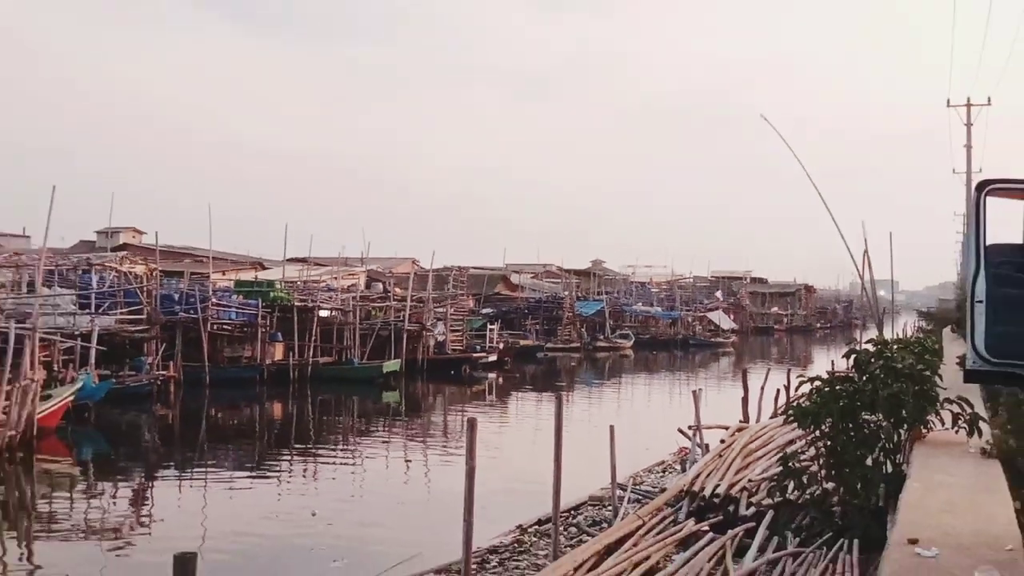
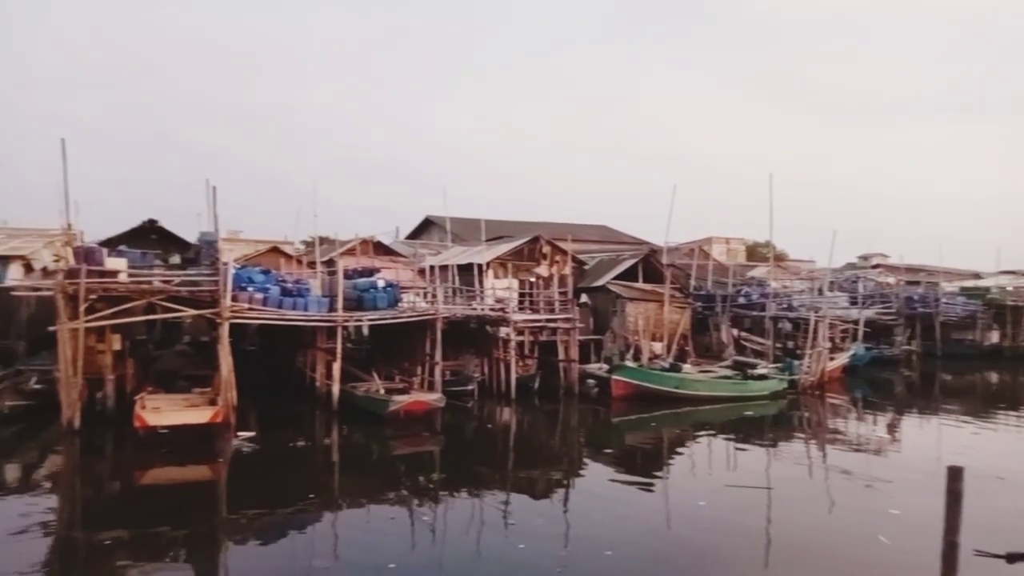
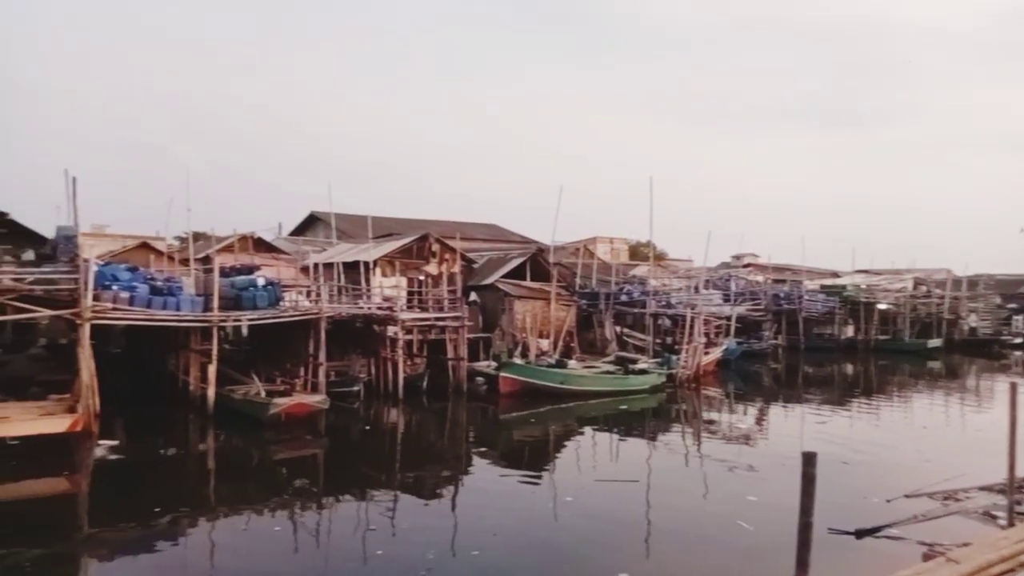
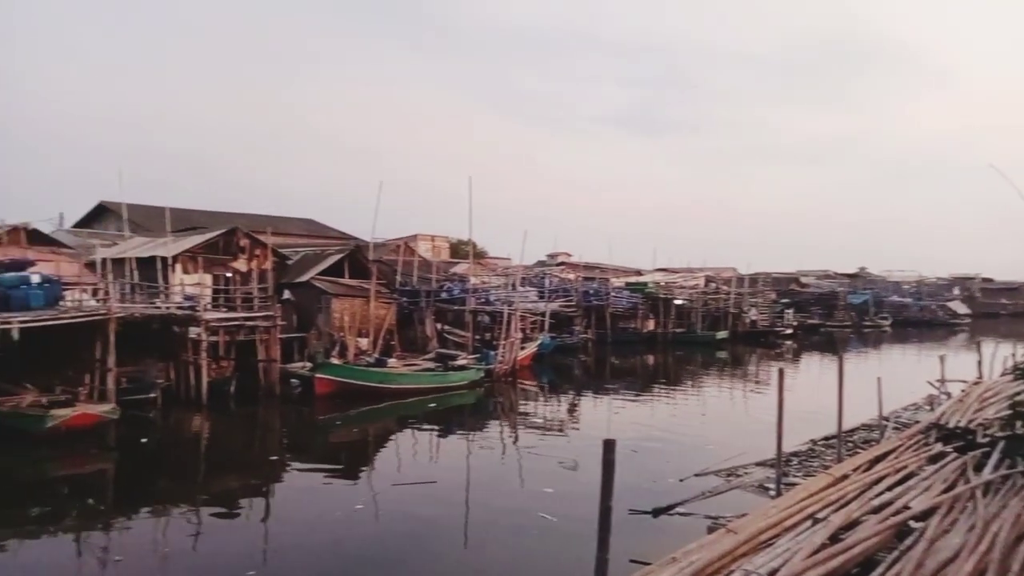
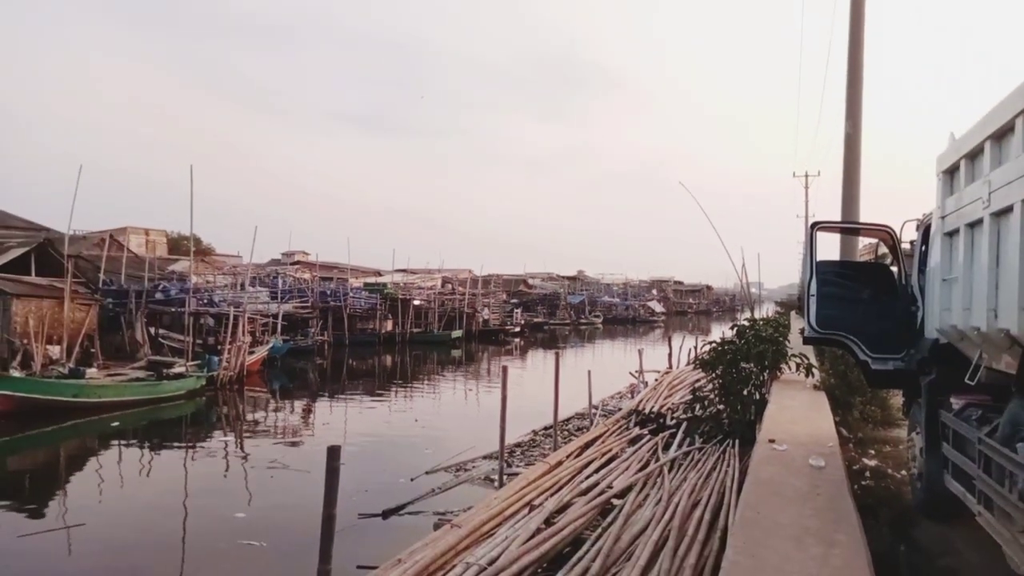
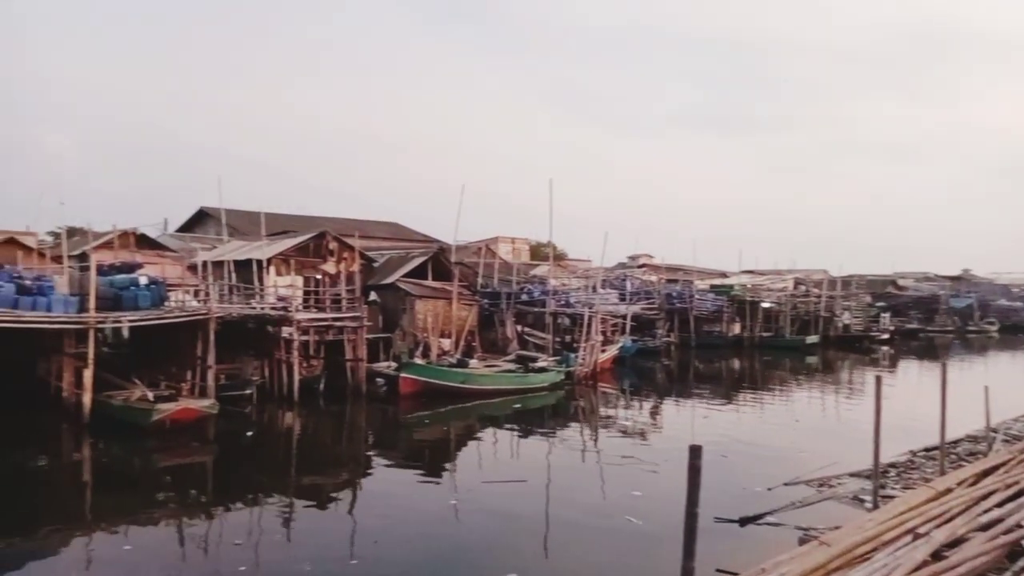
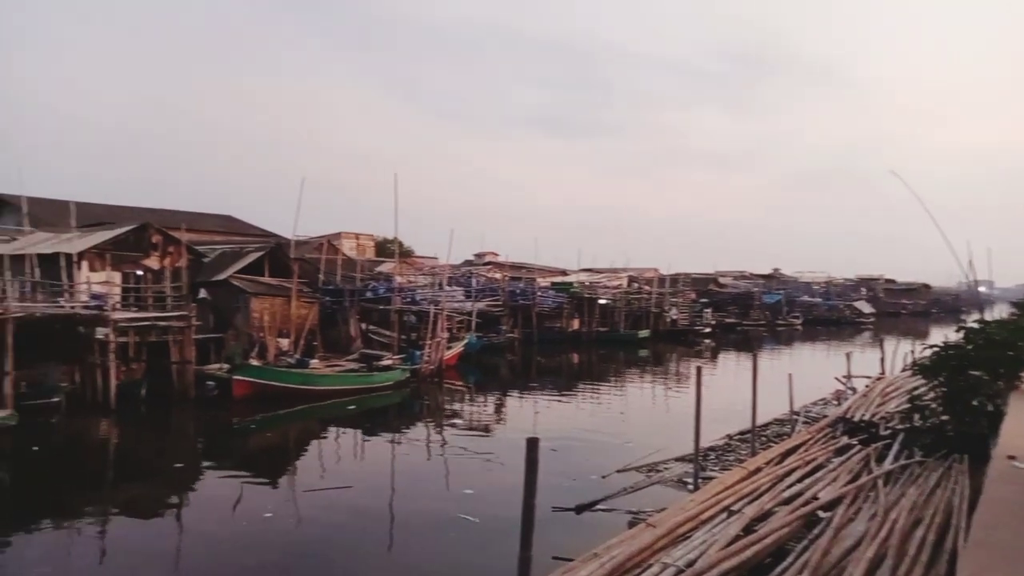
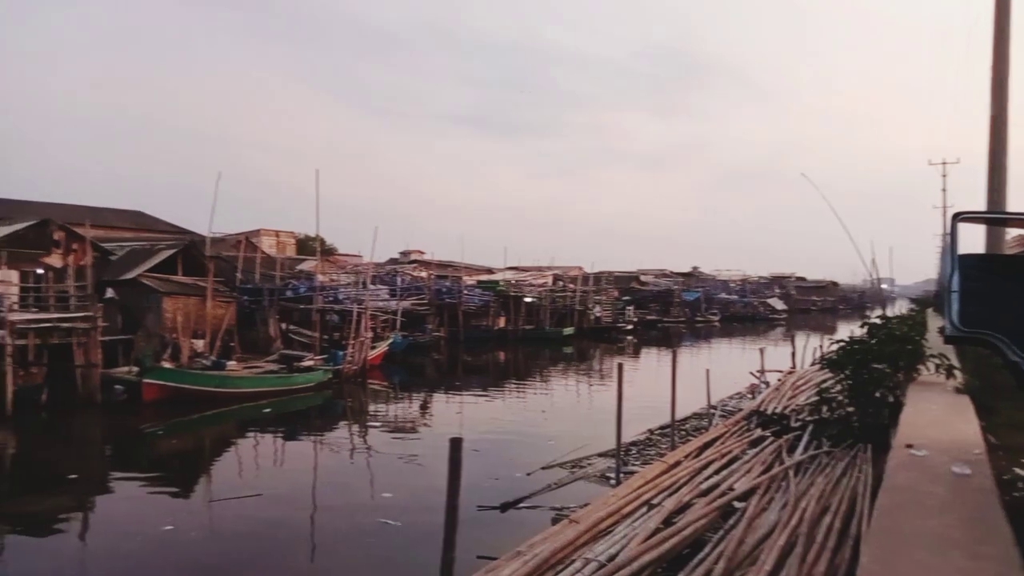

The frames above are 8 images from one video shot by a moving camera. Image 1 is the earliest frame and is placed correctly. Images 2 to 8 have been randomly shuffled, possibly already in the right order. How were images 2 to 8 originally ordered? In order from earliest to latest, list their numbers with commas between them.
5, 8, 7, 4, 6, 3, 2
